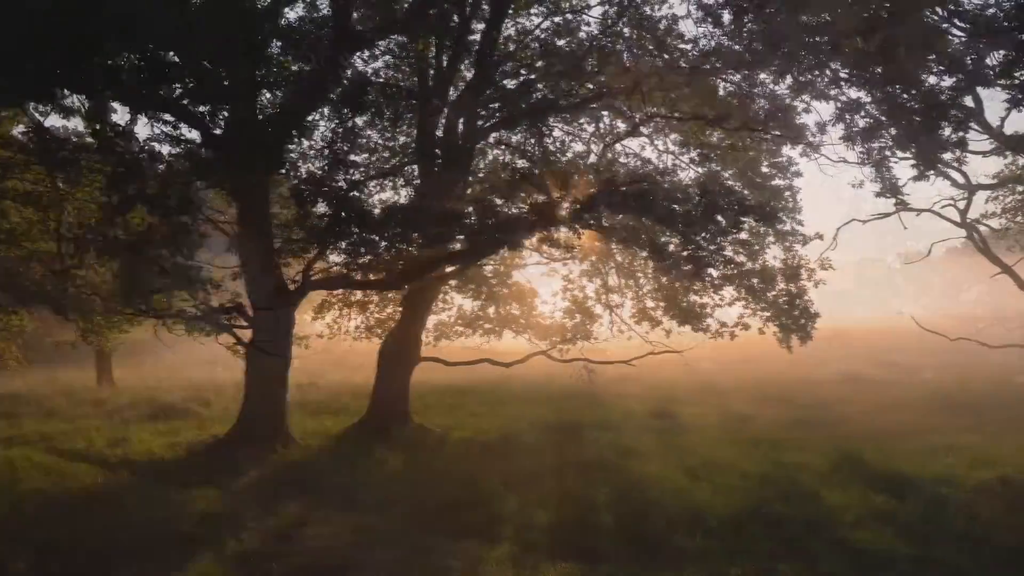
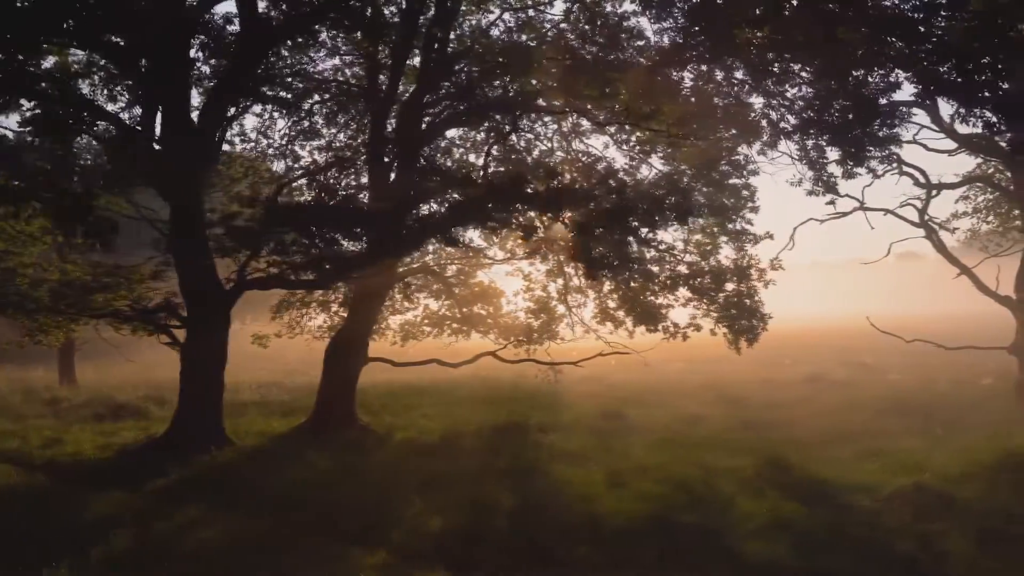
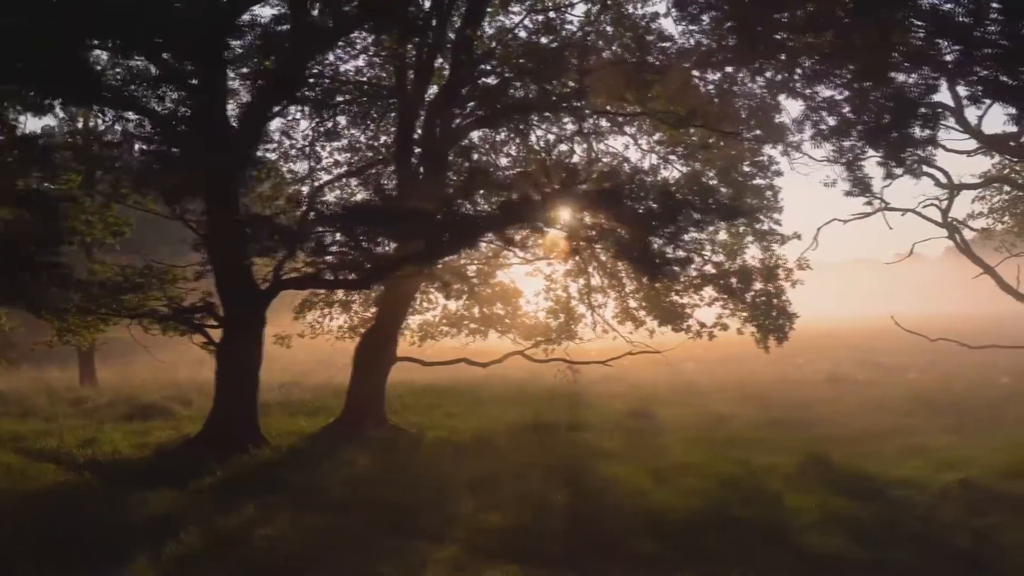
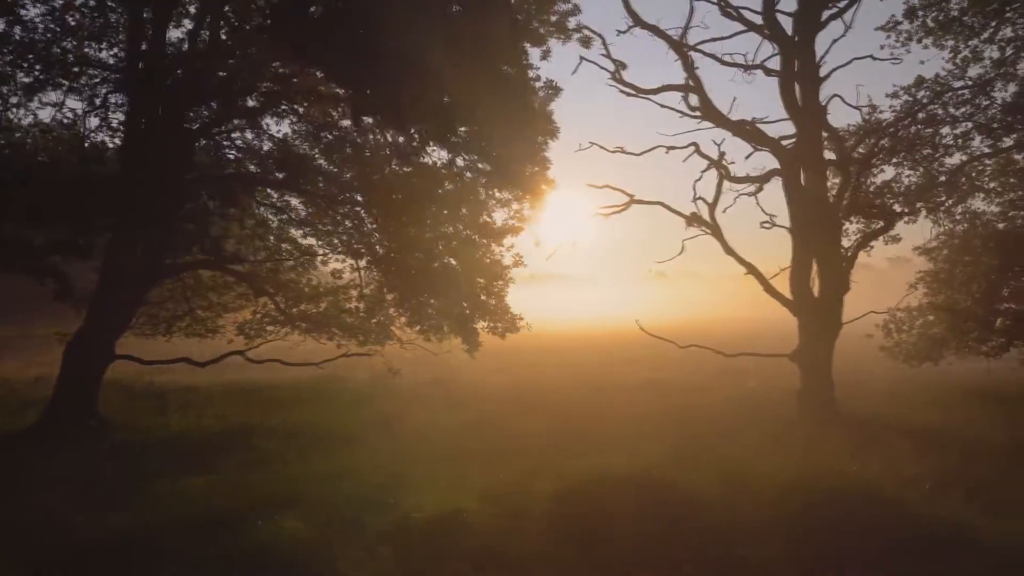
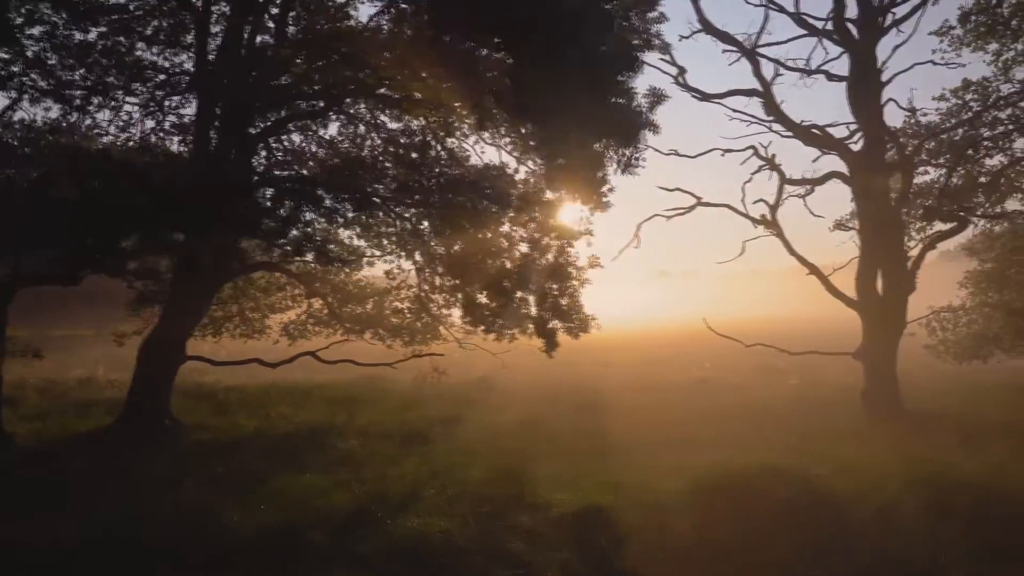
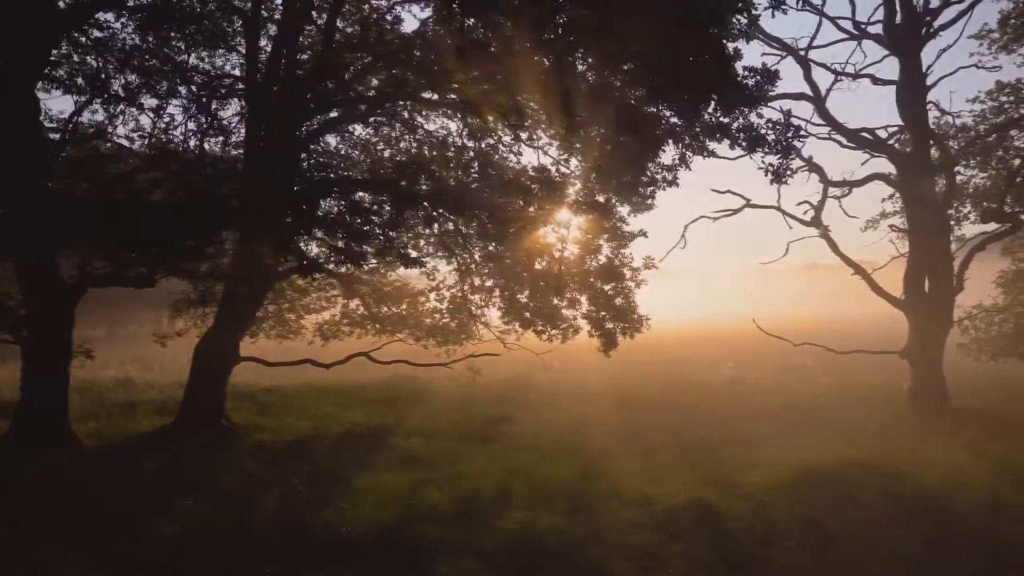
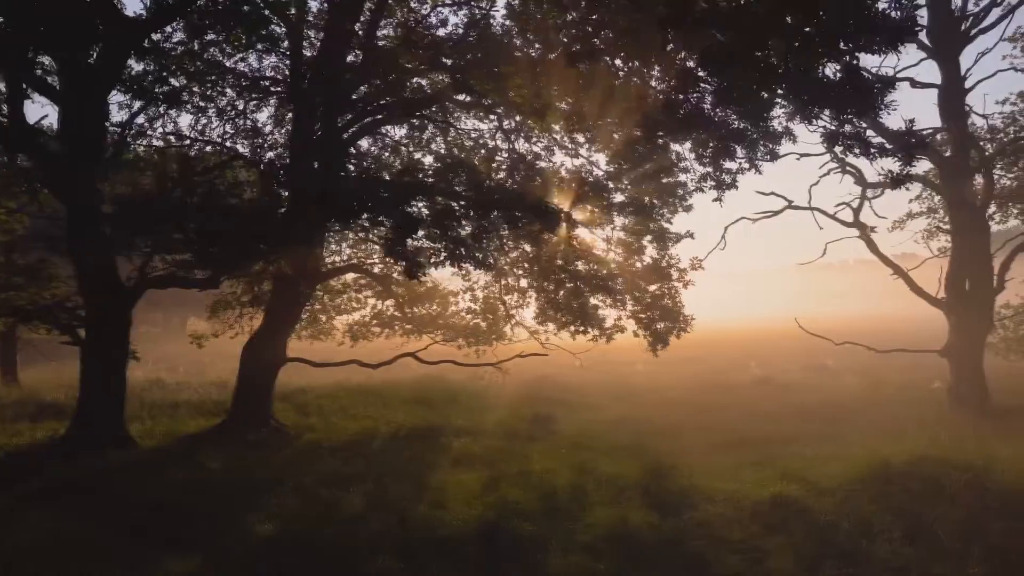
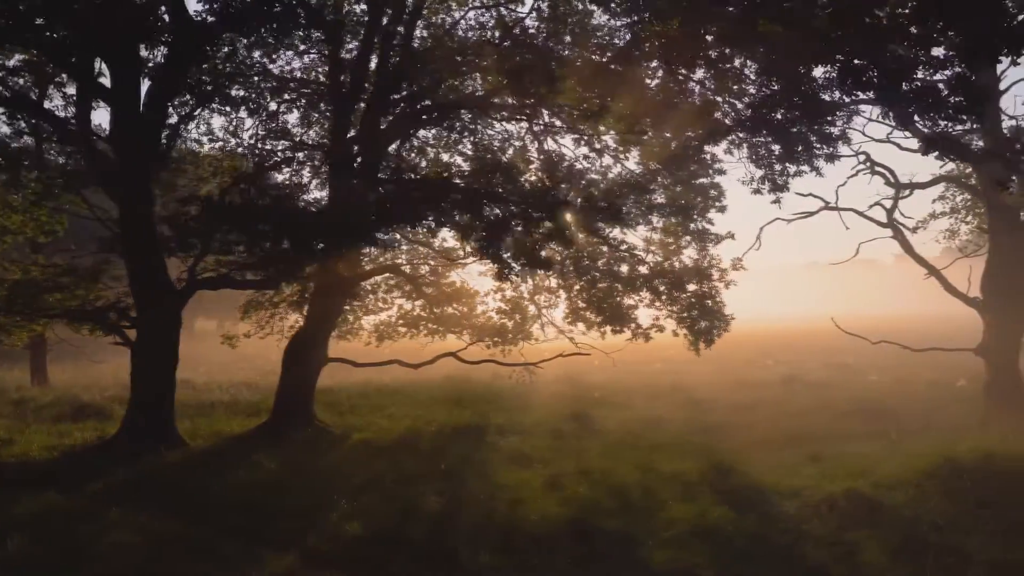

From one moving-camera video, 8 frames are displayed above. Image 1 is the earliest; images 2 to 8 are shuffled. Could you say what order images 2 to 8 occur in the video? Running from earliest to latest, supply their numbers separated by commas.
3, 2, 8, 7, 6, 5, 4
